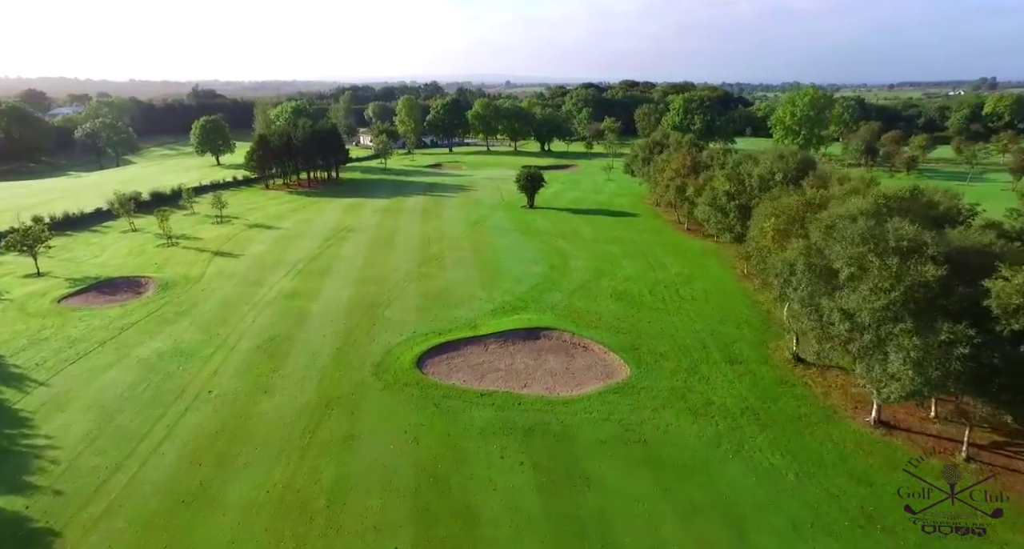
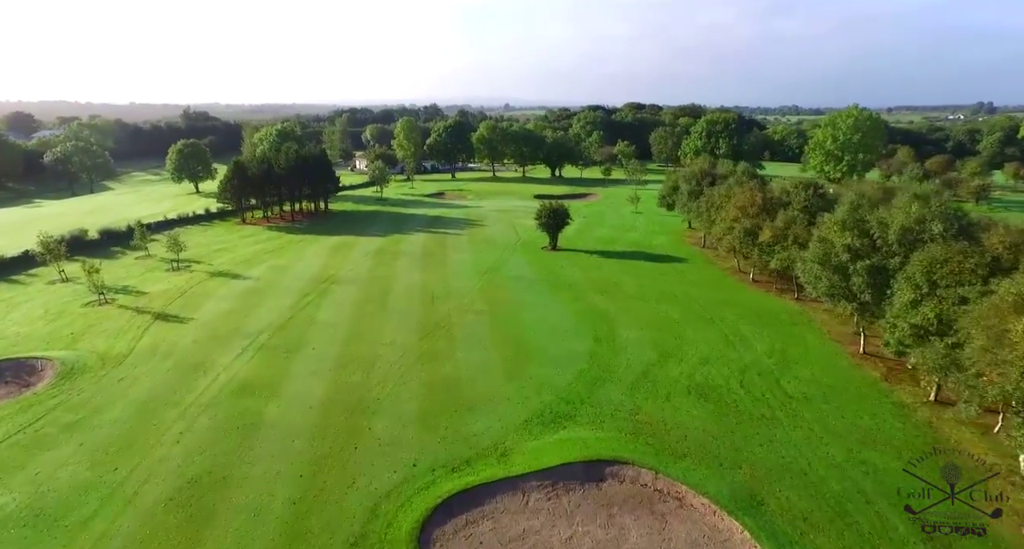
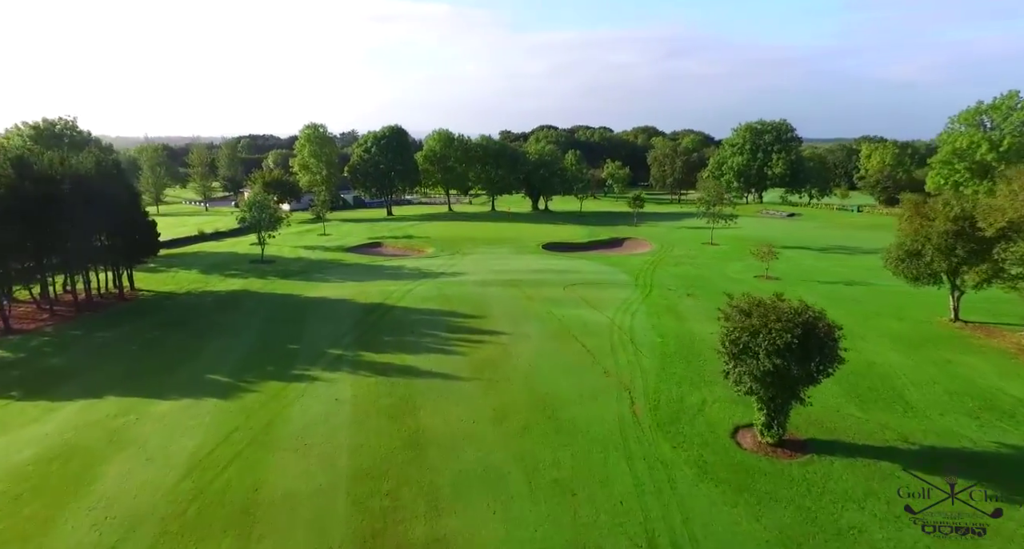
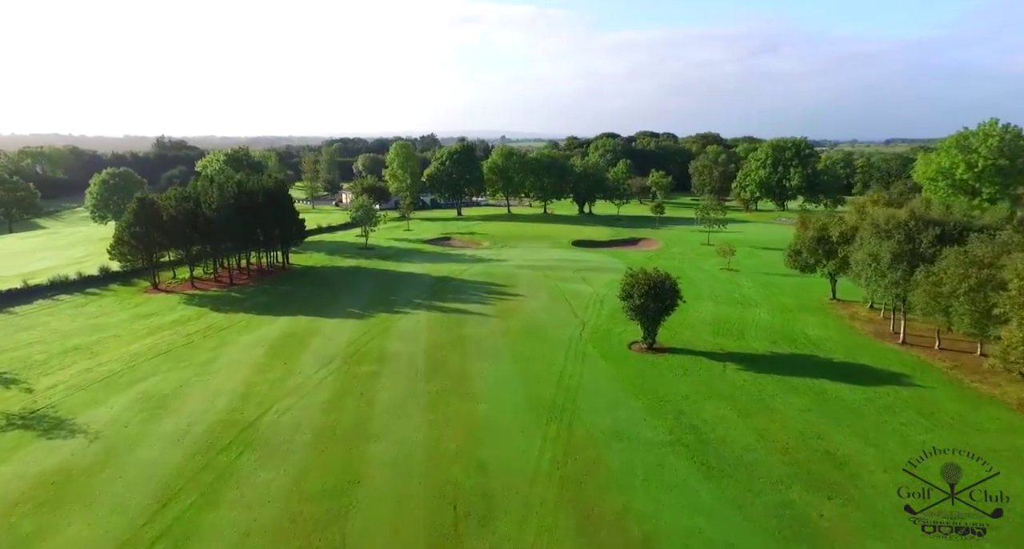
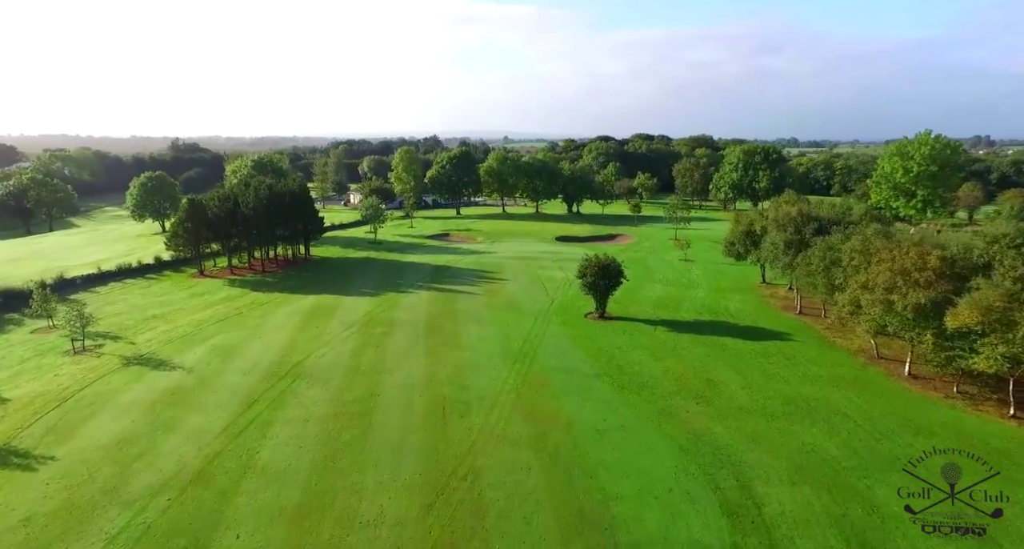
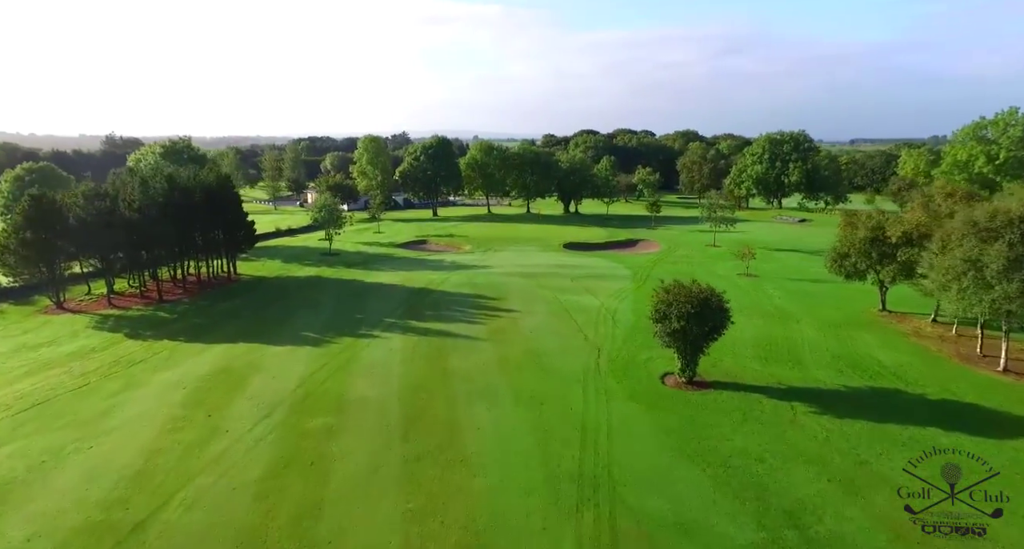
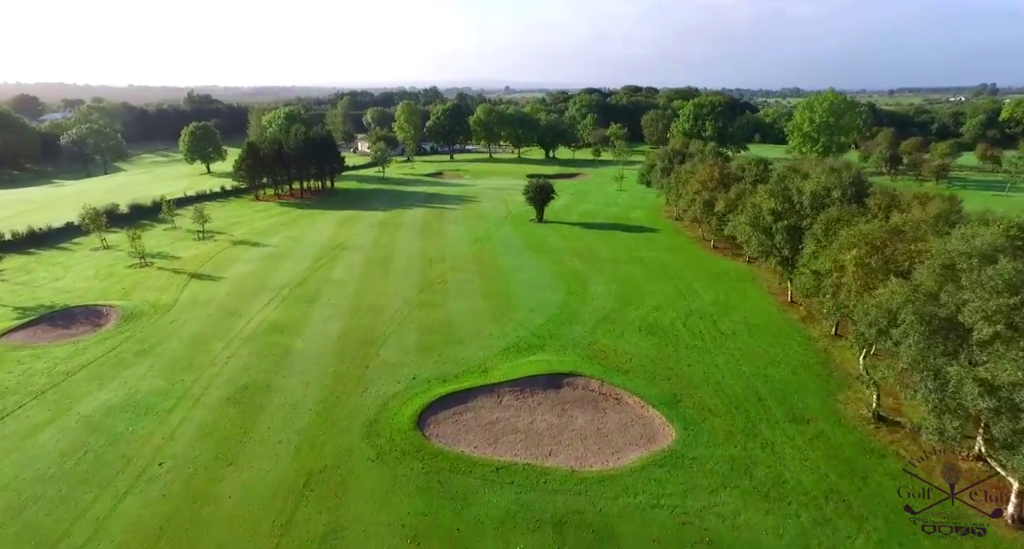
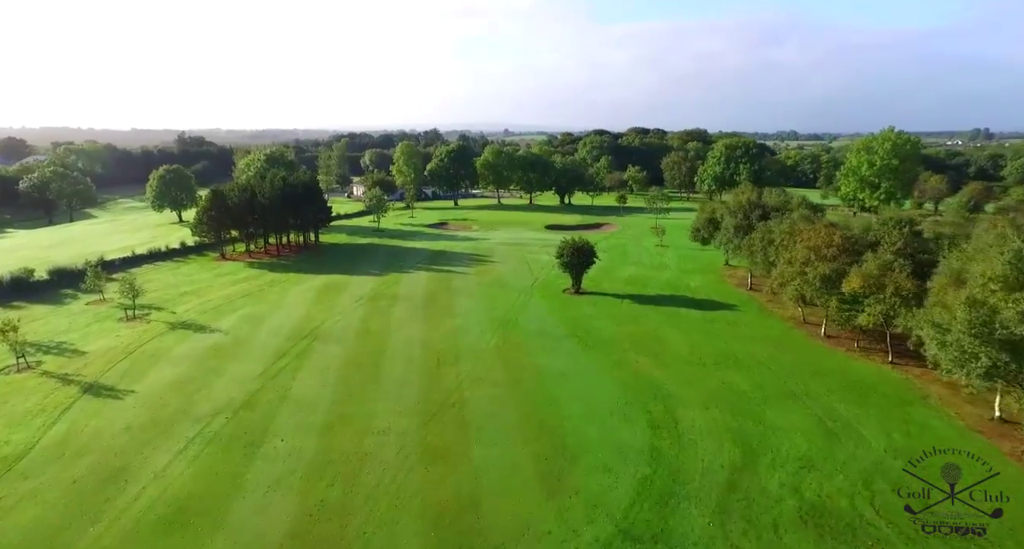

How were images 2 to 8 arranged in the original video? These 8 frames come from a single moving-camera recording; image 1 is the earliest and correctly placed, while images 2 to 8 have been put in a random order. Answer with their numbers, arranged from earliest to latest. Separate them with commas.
7, 2, 8, 5, 4, 6, 3
